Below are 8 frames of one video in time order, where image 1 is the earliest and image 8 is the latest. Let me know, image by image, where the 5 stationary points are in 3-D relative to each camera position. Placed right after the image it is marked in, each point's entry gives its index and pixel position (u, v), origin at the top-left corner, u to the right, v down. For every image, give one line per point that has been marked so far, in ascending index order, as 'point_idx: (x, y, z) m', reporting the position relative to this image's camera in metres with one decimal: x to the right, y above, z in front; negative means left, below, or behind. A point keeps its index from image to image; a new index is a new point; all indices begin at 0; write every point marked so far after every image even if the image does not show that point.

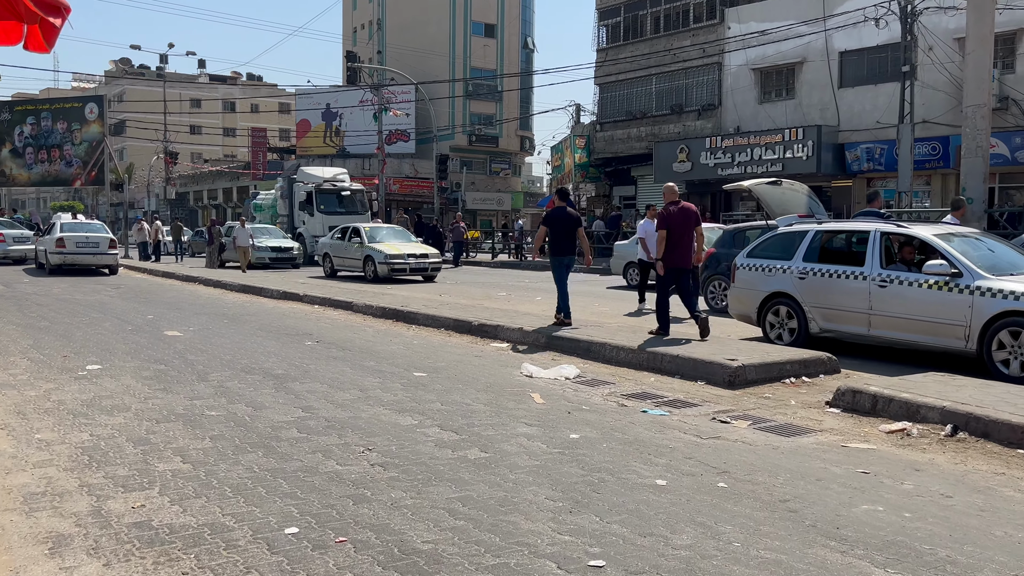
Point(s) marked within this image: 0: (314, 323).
0: (-3.0, -0.5, +13.3) m
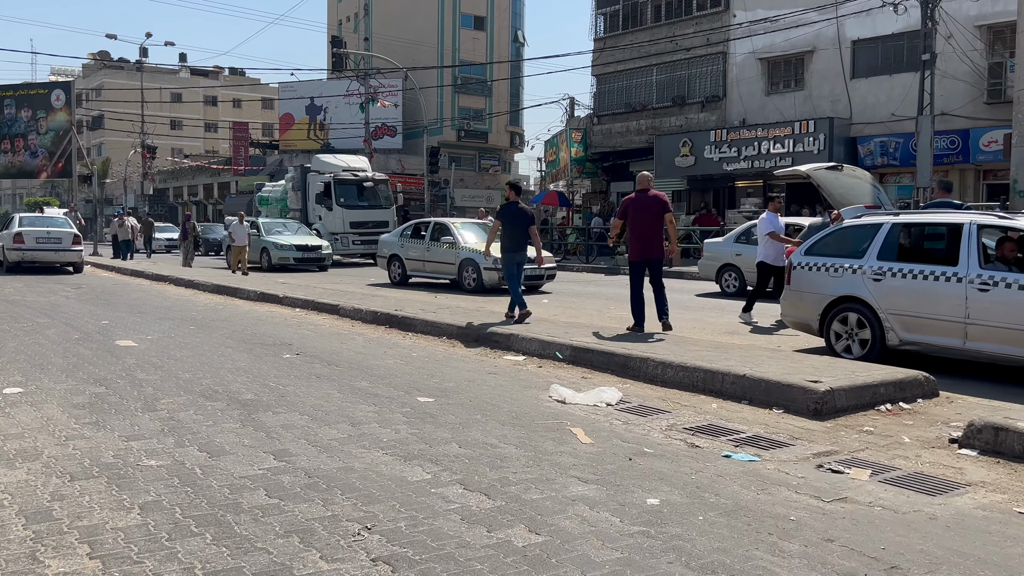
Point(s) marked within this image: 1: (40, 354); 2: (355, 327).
0: (-2.8, -0.5, +11.6) m
1: (-4.8, -0.7, +8.8) m
2: (-2.1, -0.5, +11.9) m
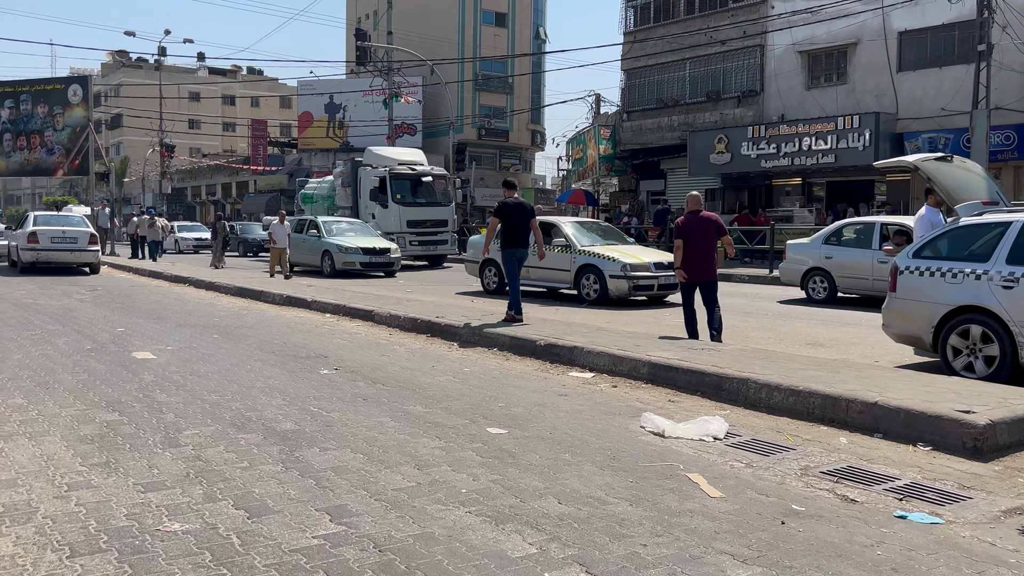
0: (-2.2, -0.6, +10.5) m
1: (-4.1, -0.7, +7.8) m
2: (-1.5, -0.6, +10.9) m
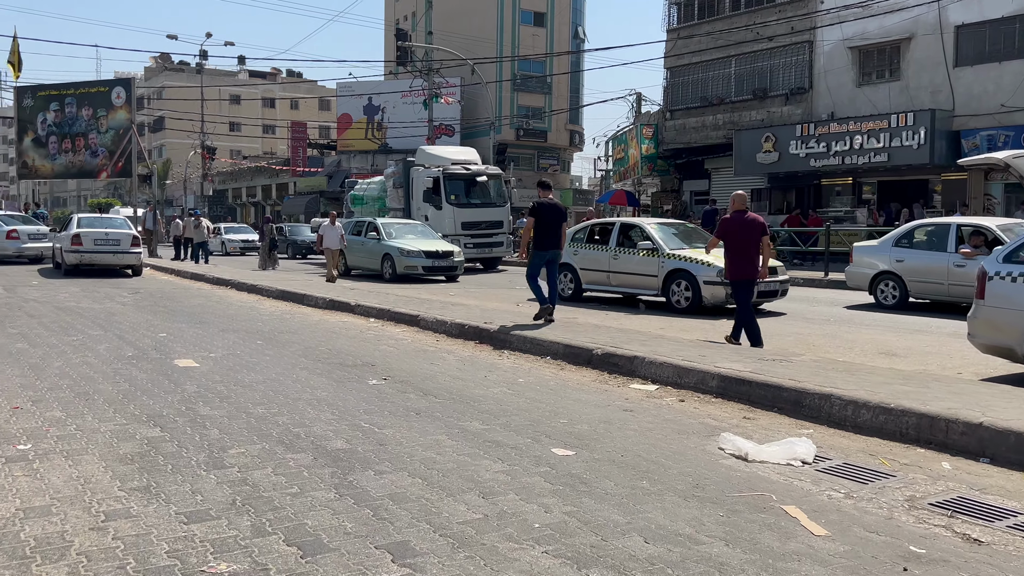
0: (-1.6, -0.7, +10.1) m
1: (-3.6, -0.8, +7.5) m
2: (-0.8, -0.6, +10.5) m
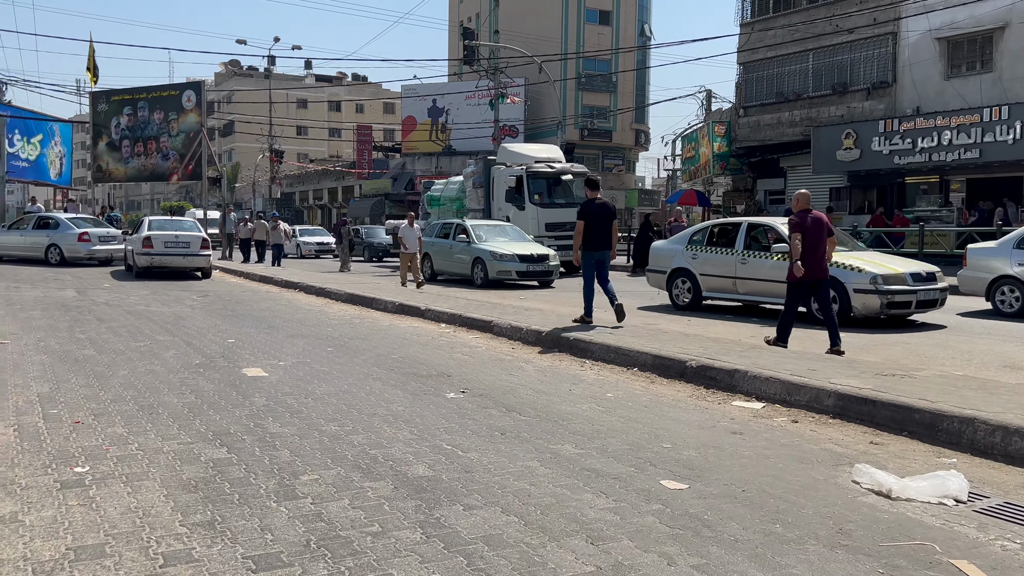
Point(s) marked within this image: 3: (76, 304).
0: (-0.7, -0.7, +9.6) m
1: (-2.9, -0.8, +7.1) m
2: (+0.1, -0.7, +9.9) m
3: (-7.3, -0.3, +14.5) m
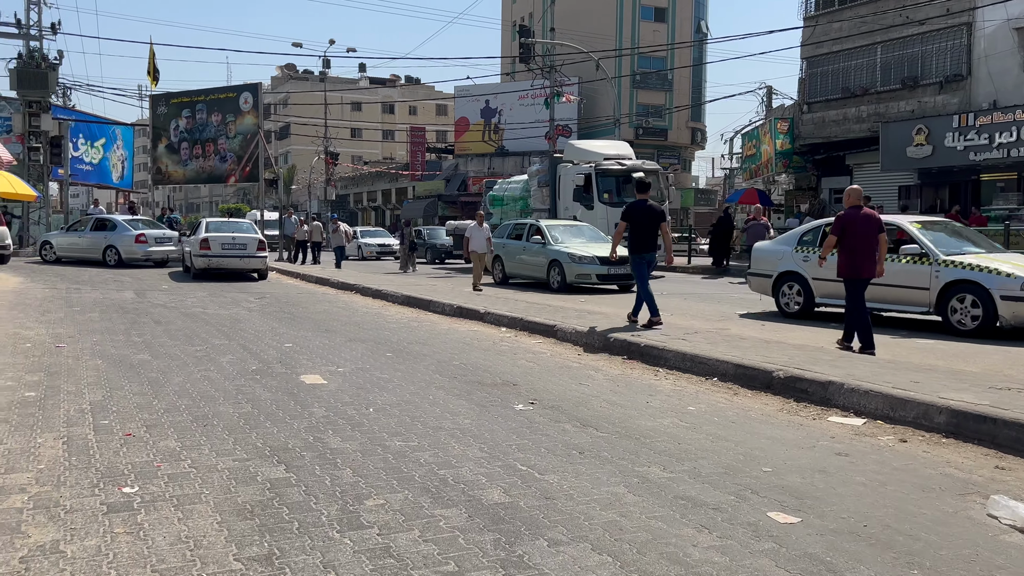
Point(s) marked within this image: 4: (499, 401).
0: (0.0, -0.8, +9.1) m
1: (-2.3, -0.8, +6.8) m
2: (+0.8, -0.7, +9.4) m
3: (-6.3, -0.3, +14.4) m
4: (-0.1, -0.9, +6.8) m
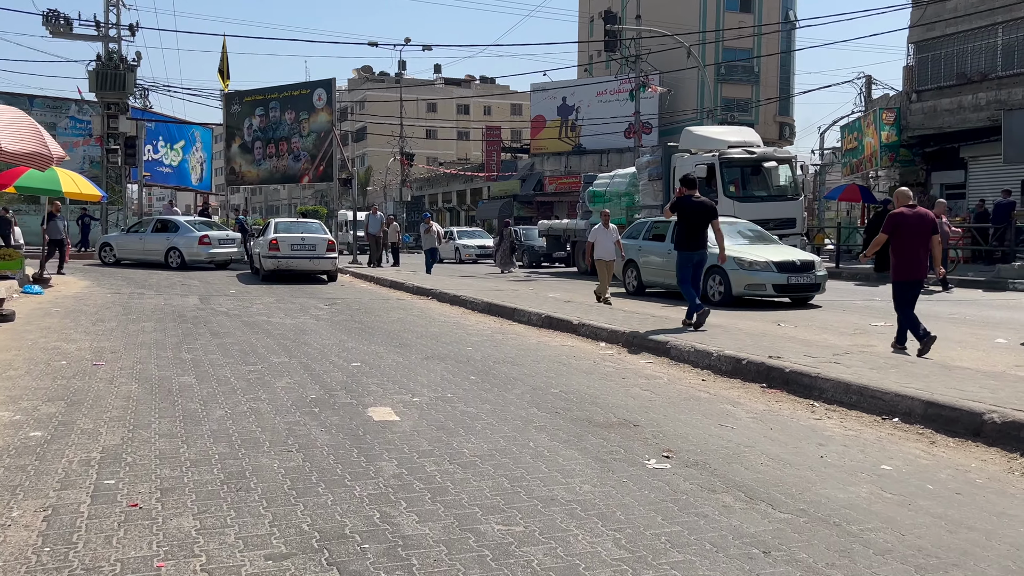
0: (+1.0, -0.8, +7.5) m
1: (-1.6, -0.9, +5.3) m
2: (+1.8, -0.8, +7.6) m
3: (-4.9, -0.4, +13.3) m
4: (+0.7, -1.0, +5.2) m
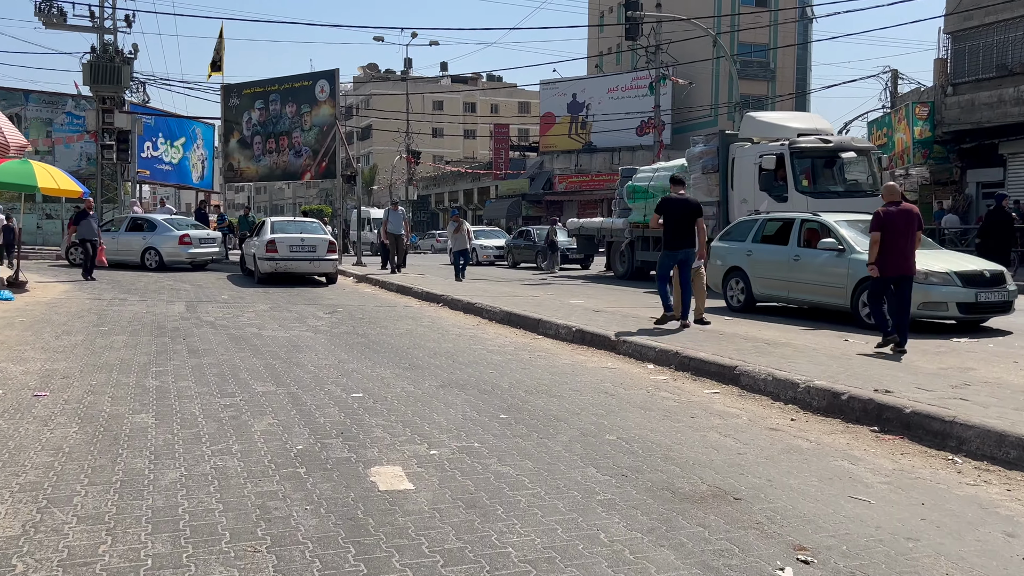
0: (+1.3, -1.0, +5.9) m
1: (-1.3, -1.0, +3.8) m
2: (+2.1, -0.9, +6.0) m
3: (-4.5, -0.5, +11.7) m
4: (+0.9, -1.1, +3.6) m
